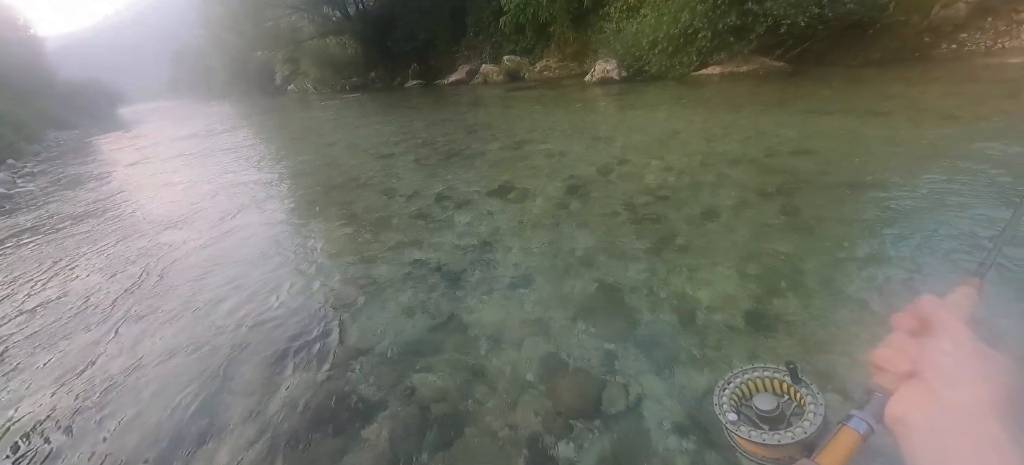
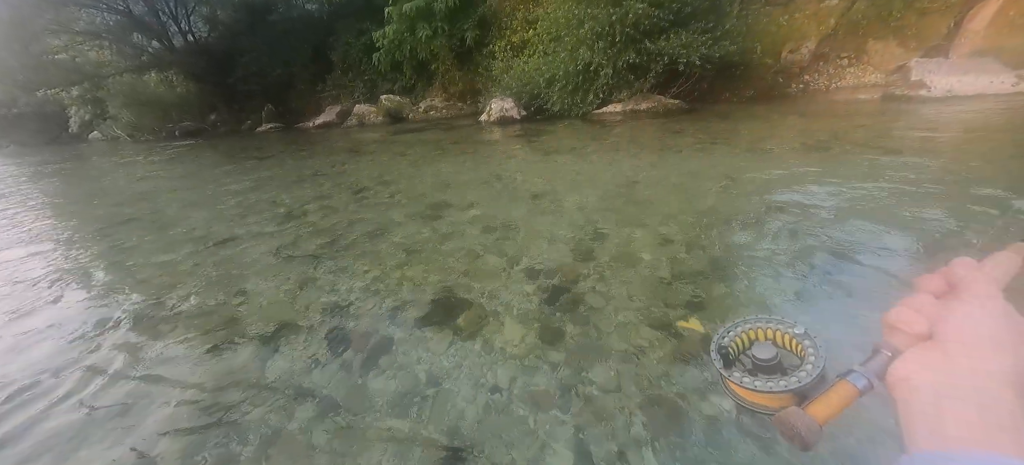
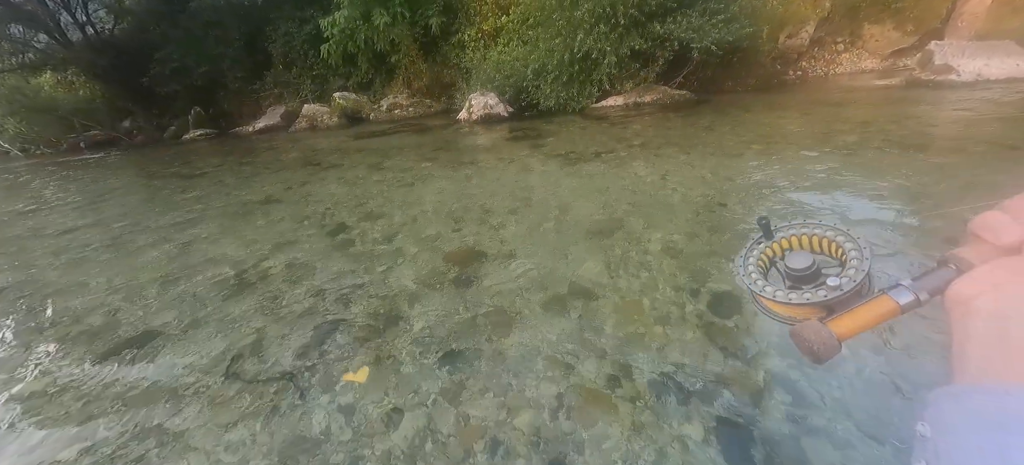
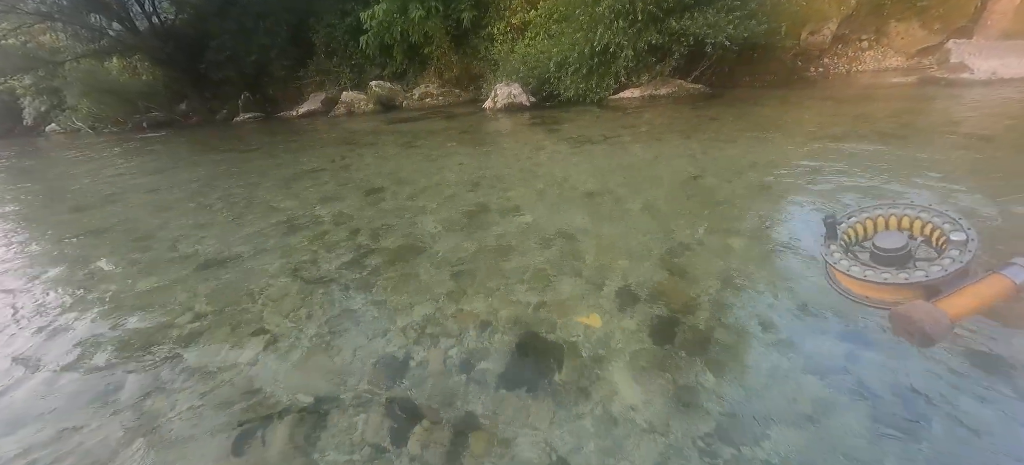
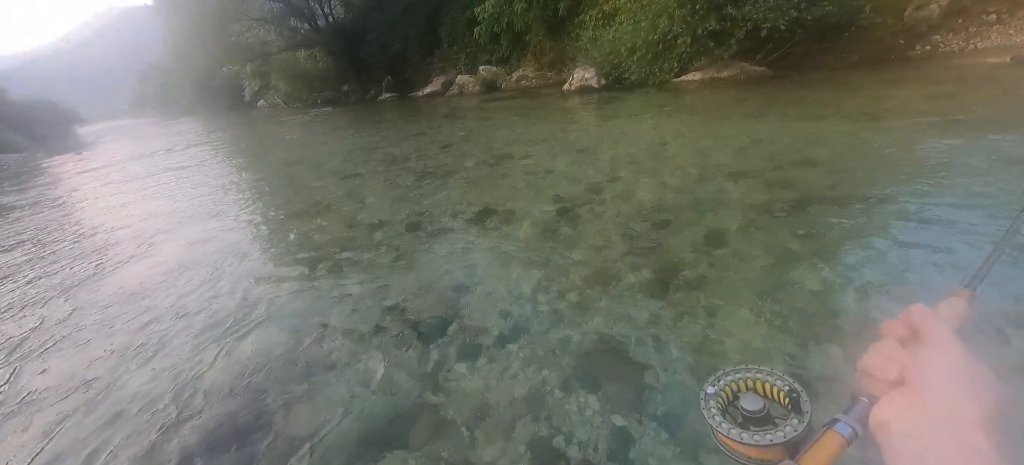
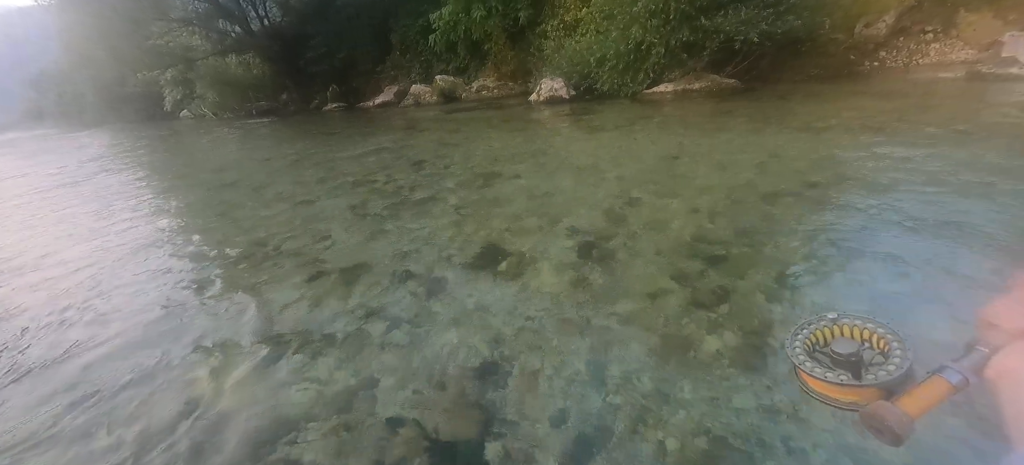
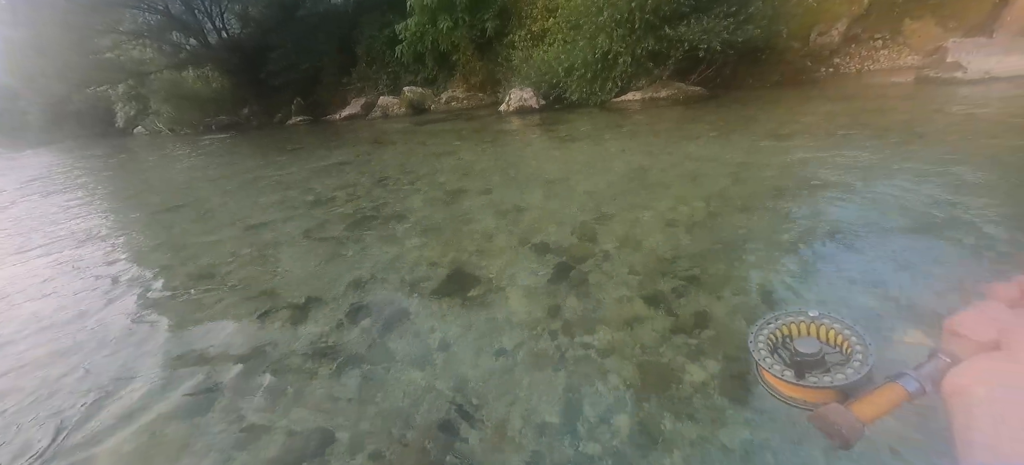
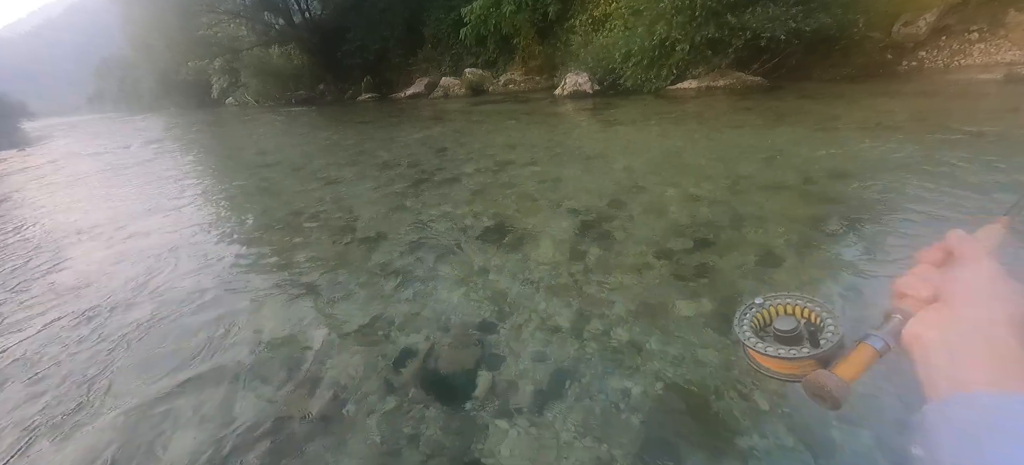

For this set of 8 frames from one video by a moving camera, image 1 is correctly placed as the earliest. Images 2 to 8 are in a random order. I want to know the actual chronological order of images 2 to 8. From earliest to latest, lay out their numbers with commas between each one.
5, 8, 6, 7, 2, 4, 3
